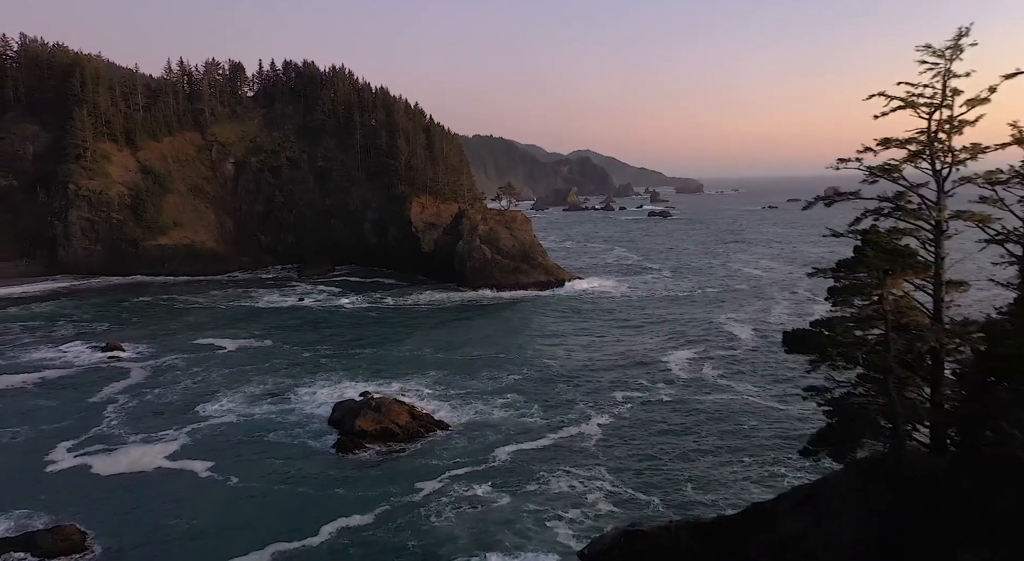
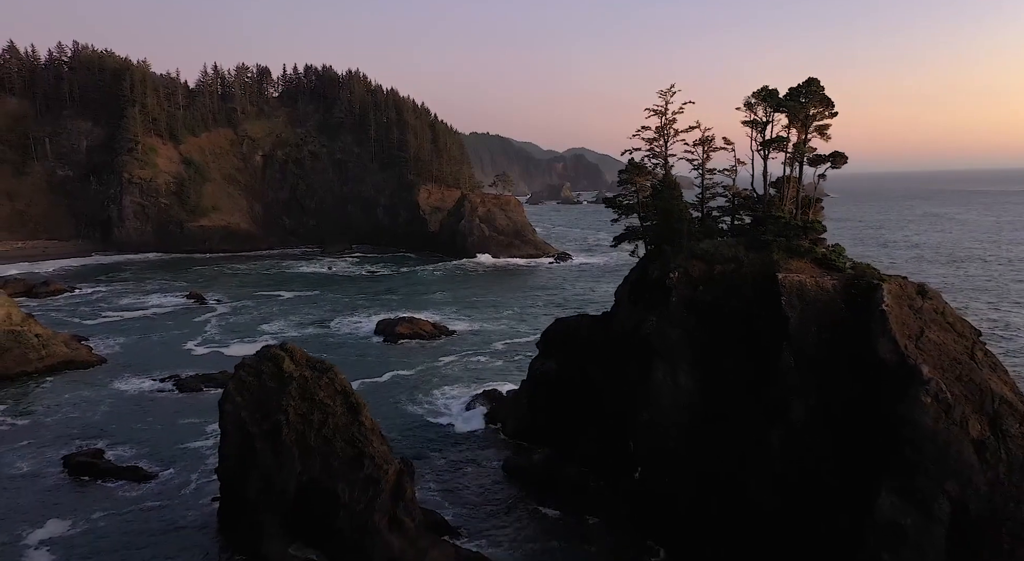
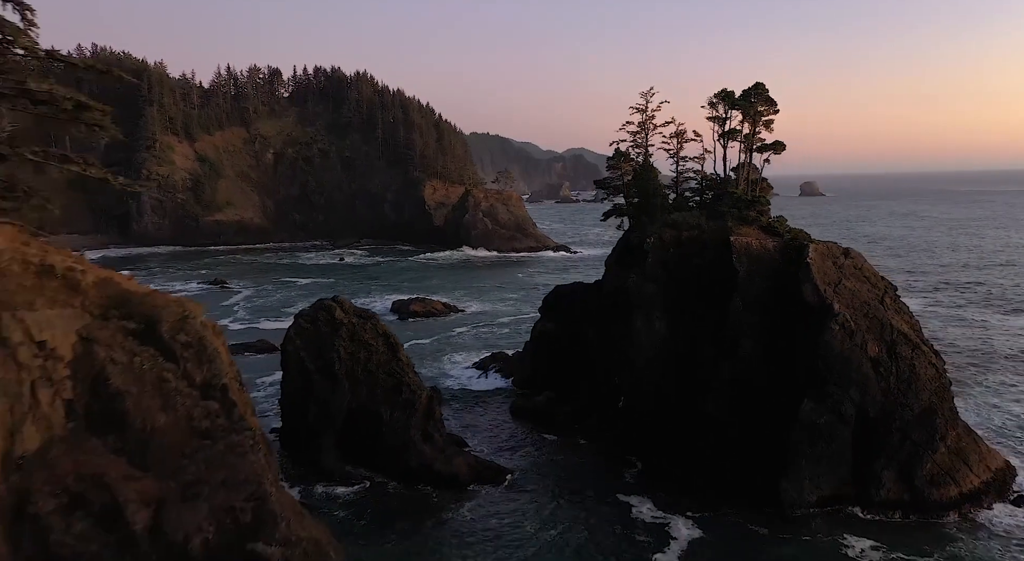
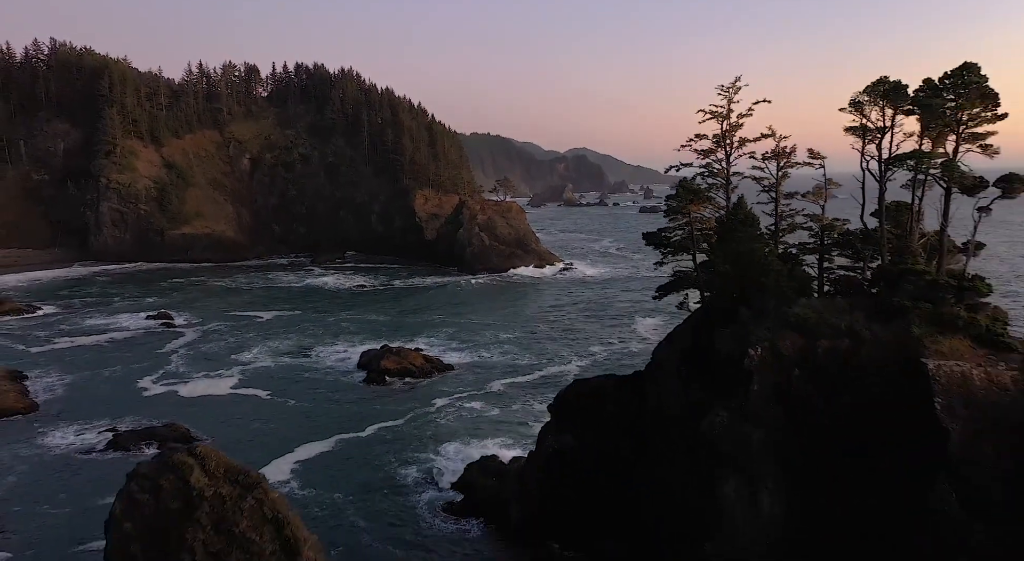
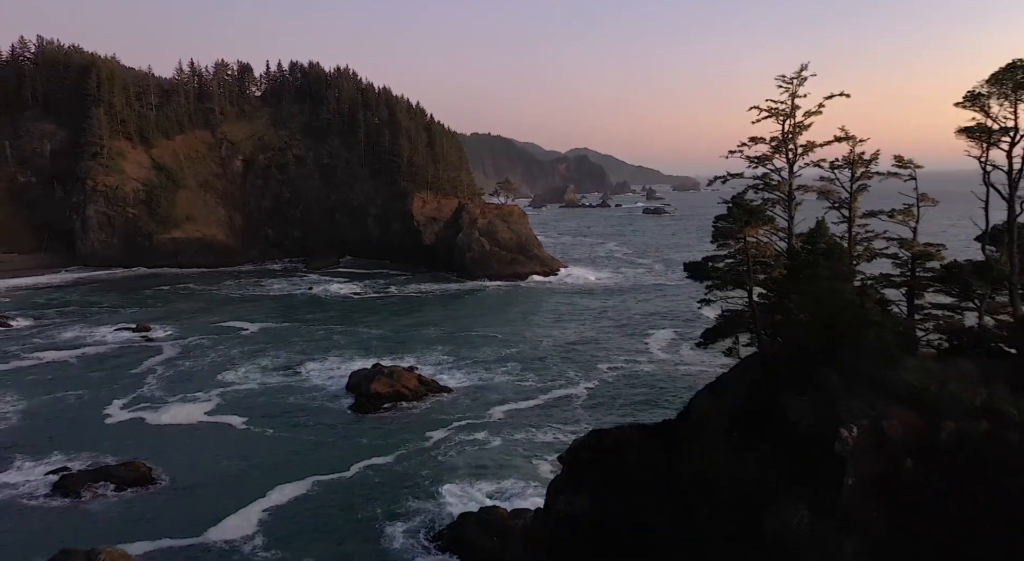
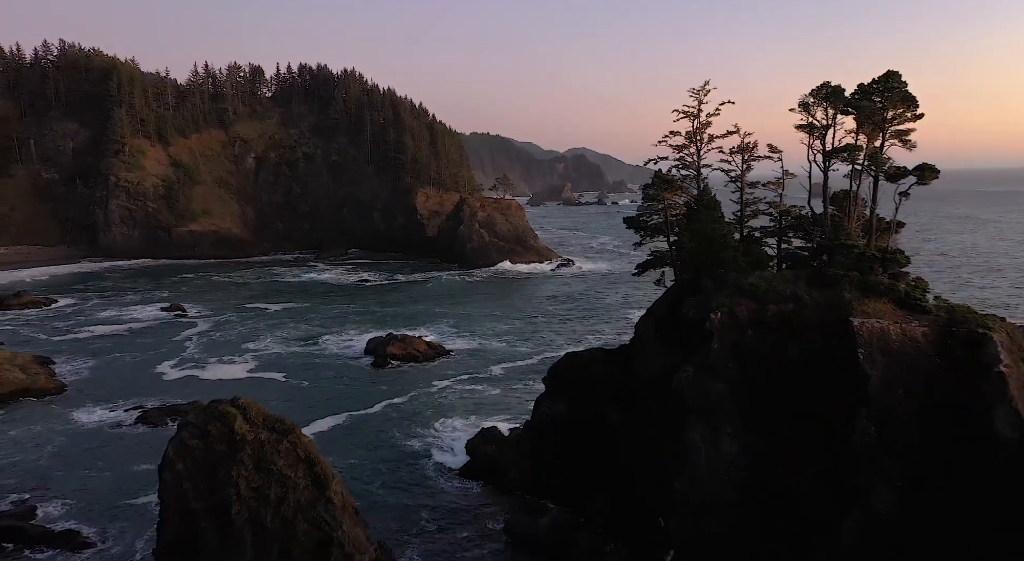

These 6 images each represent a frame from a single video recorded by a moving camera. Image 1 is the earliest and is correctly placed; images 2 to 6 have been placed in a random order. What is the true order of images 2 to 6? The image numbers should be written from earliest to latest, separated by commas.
5, 4, 6, 2, 3
